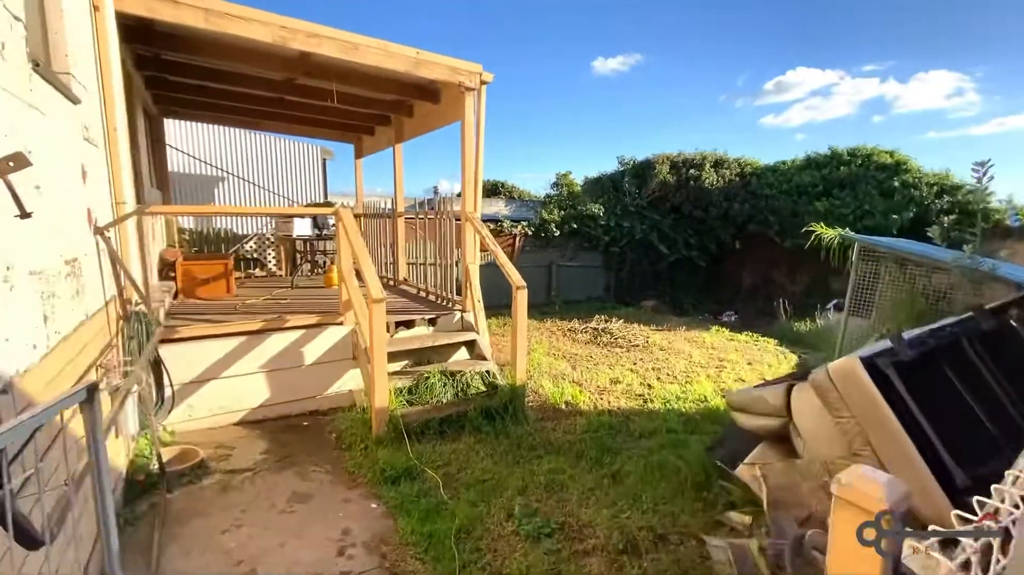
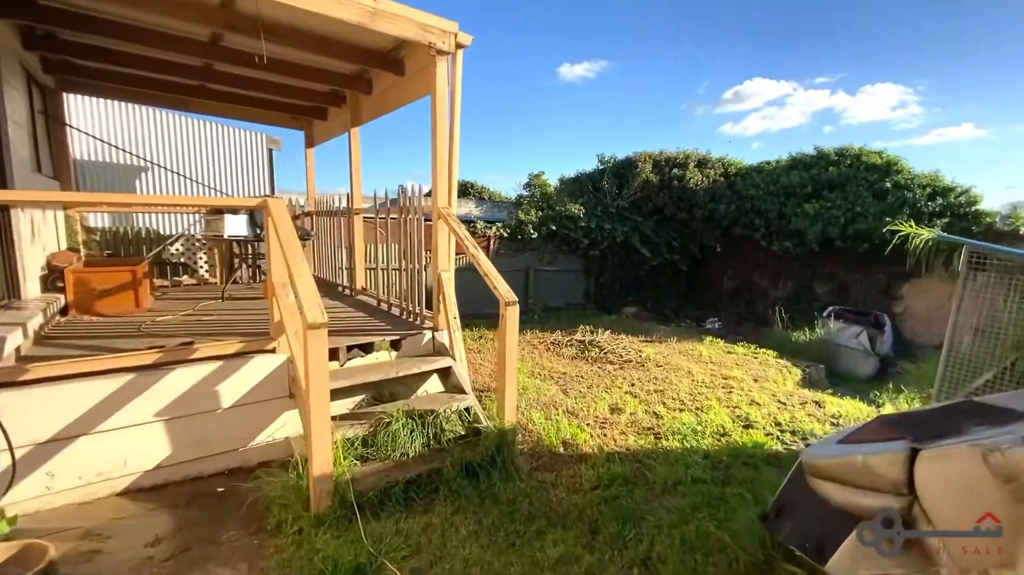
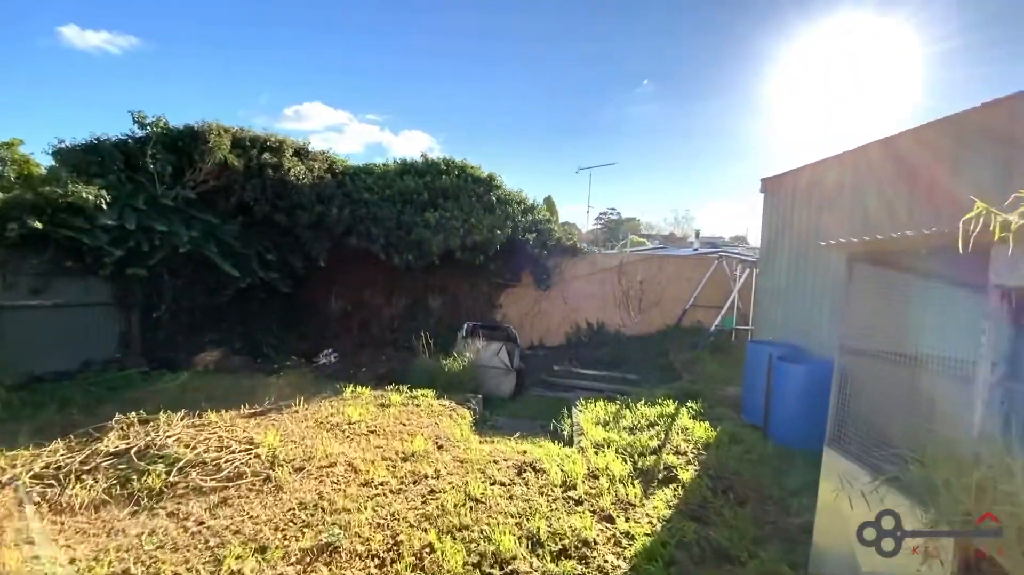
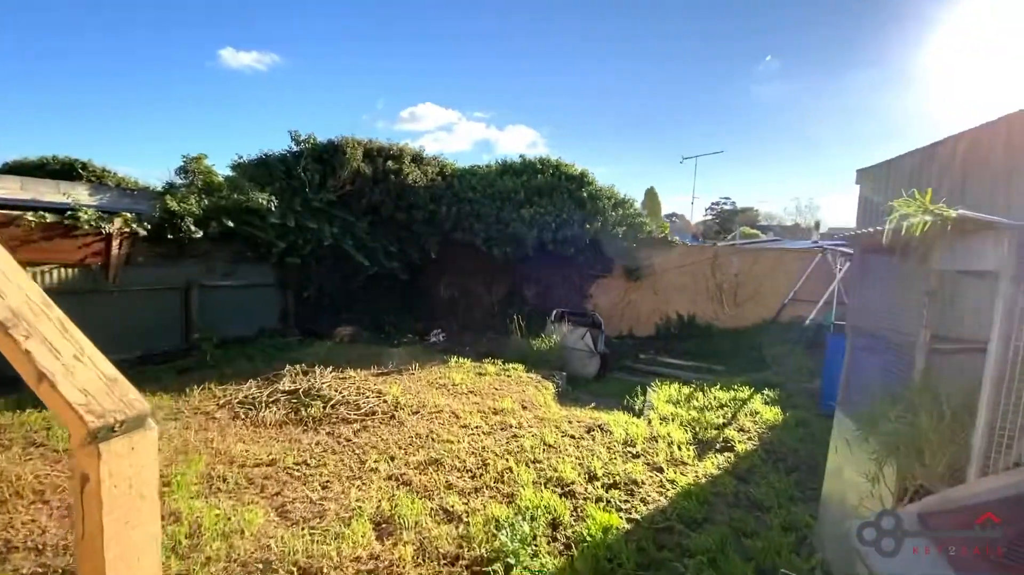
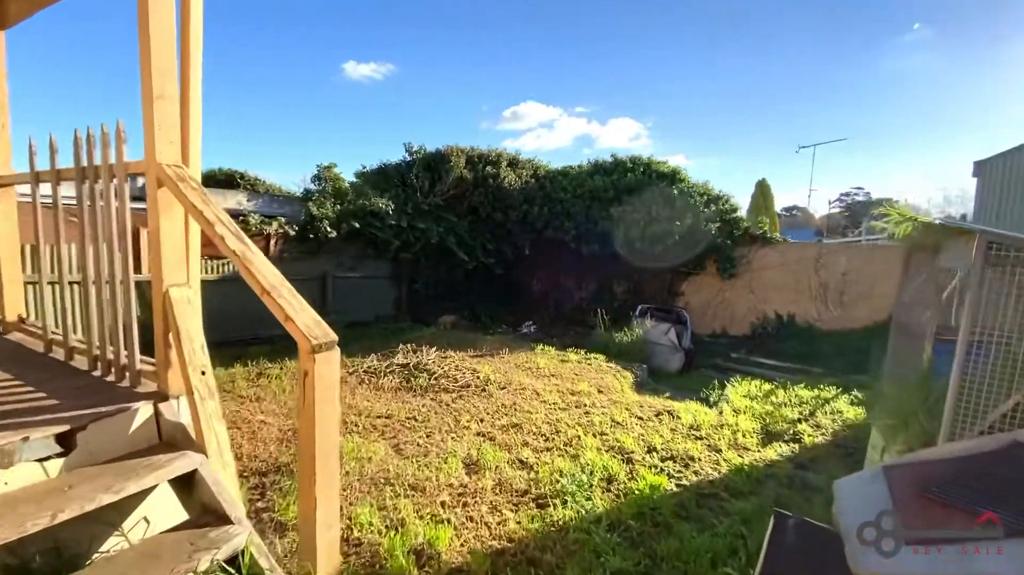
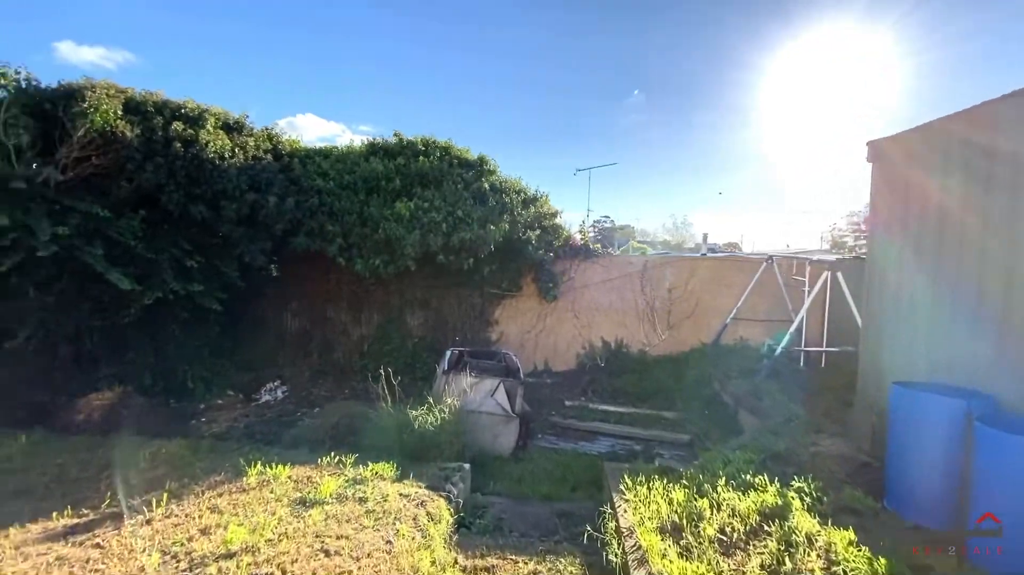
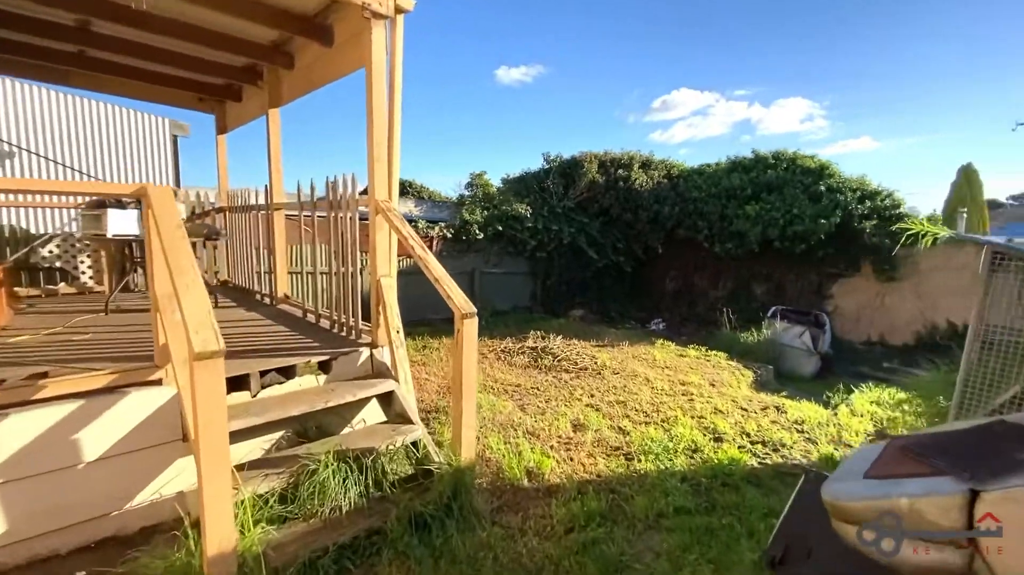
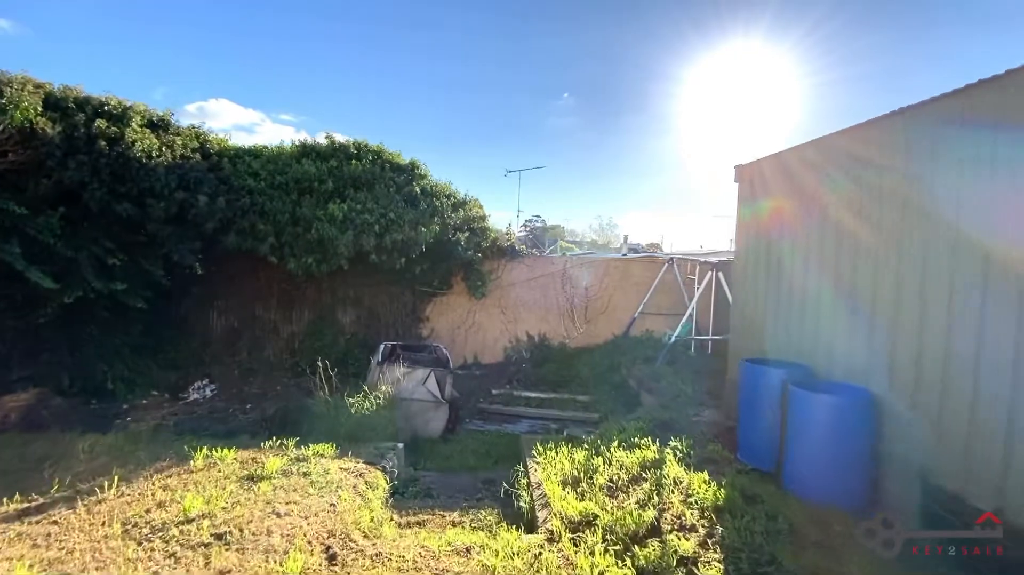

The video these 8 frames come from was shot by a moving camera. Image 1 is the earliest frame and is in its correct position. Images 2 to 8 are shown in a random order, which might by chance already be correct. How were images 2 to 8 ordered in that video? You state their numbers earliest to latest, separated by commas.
2, 7, 5, 4, 3, 8, 6
